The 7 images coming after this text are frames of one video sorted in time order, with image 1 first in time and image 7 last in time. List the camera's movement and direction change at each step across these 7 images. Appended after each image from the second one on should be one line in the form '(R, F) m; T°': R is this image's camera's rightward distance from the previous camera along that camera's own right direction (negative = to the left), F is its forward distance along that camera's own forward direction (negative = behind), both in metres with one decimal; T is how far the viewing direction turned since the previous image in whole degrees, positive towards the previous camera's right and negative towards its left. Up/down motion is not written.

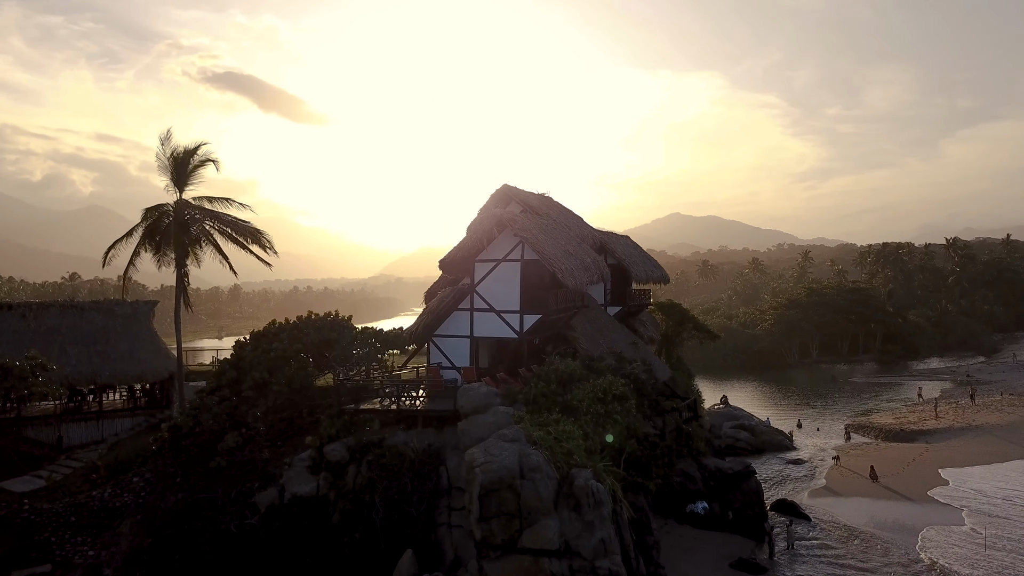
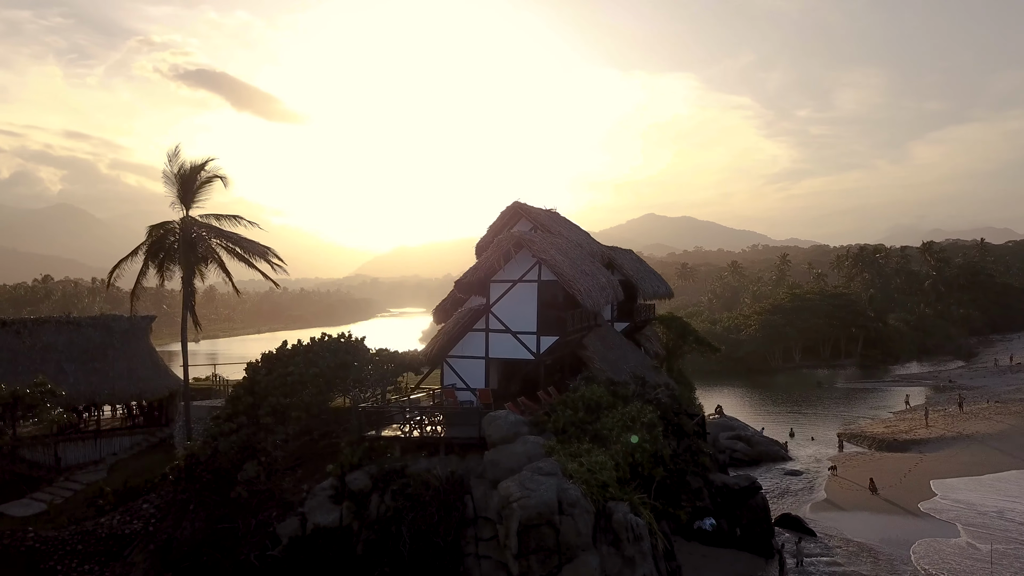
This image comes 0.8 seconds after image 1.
(-0.8, +0.1) m; +1°
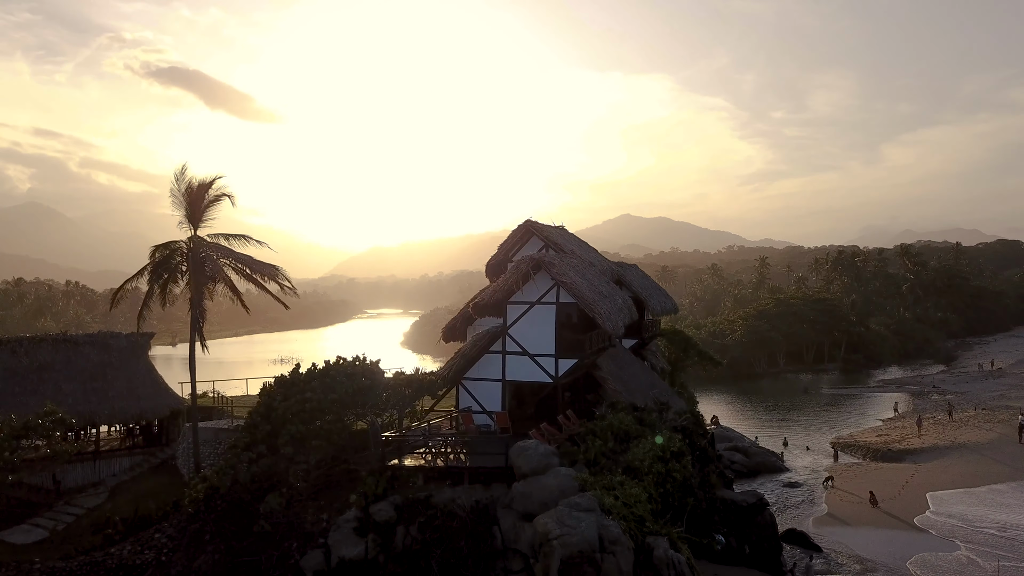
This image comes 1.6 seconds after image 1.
(-0.8, +0.1) m; +1°
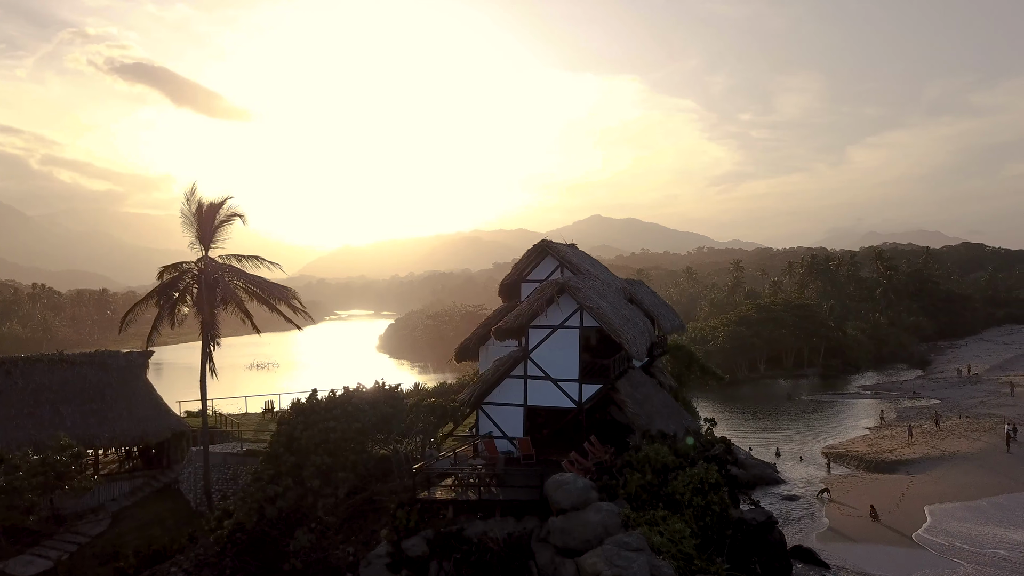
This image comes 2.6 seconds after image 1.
(-1.0, +0.2) m; +2°
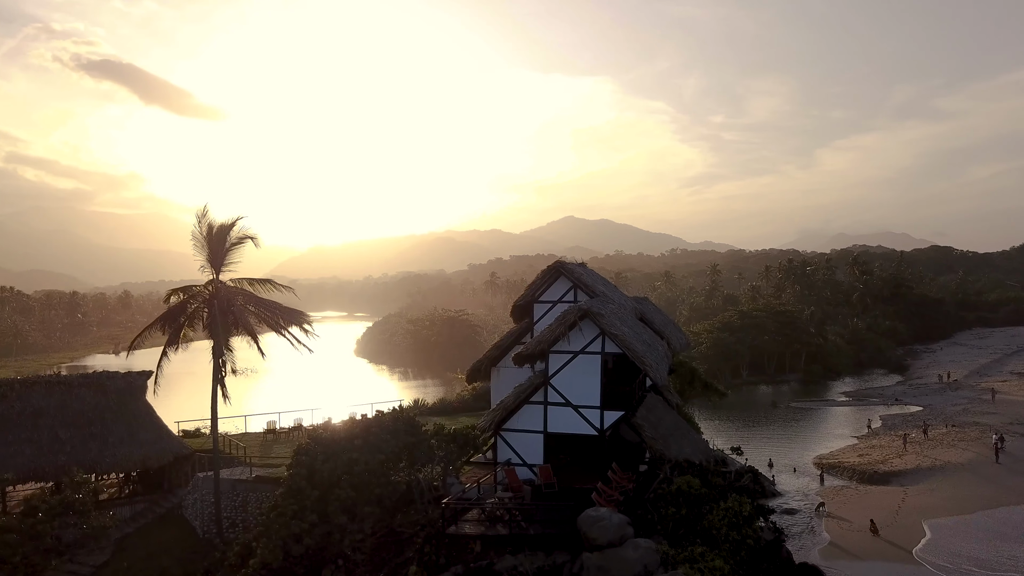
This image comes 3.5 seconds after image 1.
(-0.9, +0.1) m; +1°
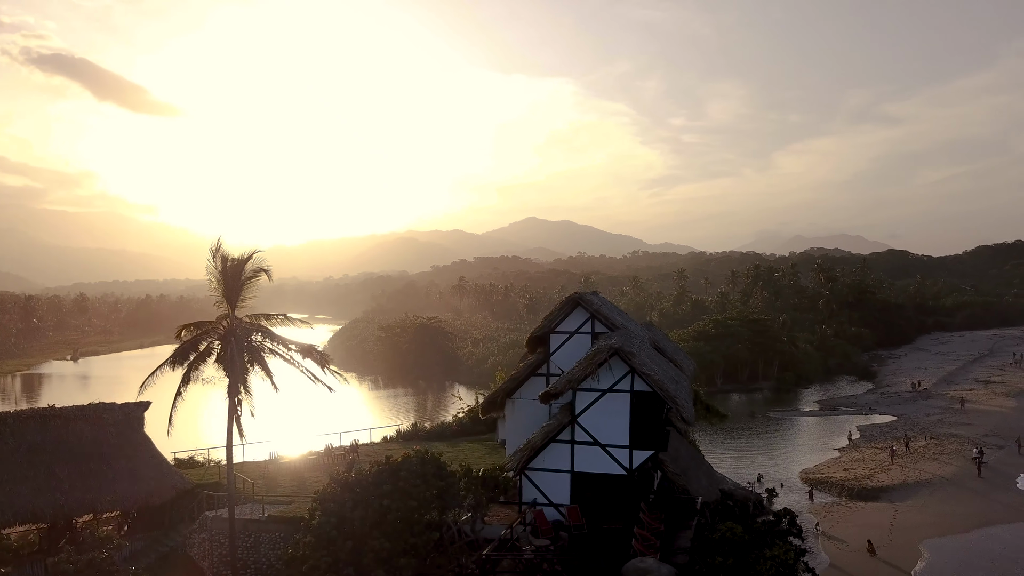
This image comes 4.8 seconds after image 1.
(-1.2, +0.2) m; +2°
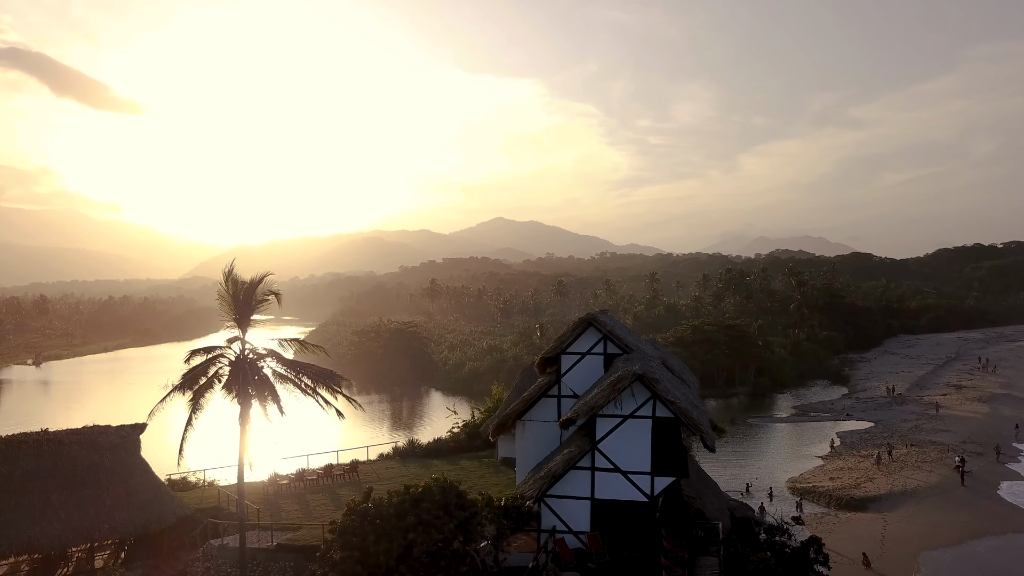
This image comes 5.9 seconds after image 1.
(-1.0, +0.2) m; +2°
